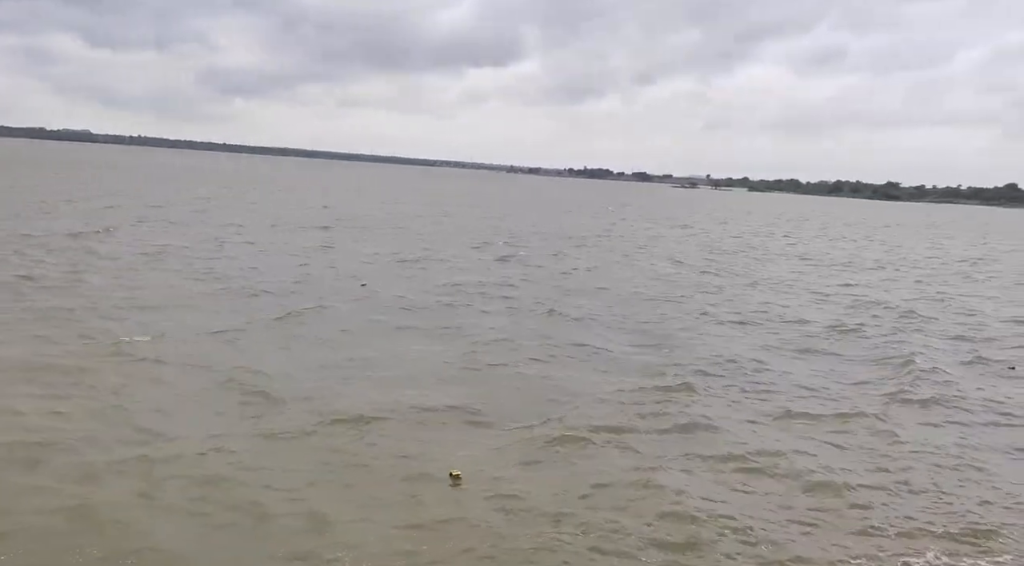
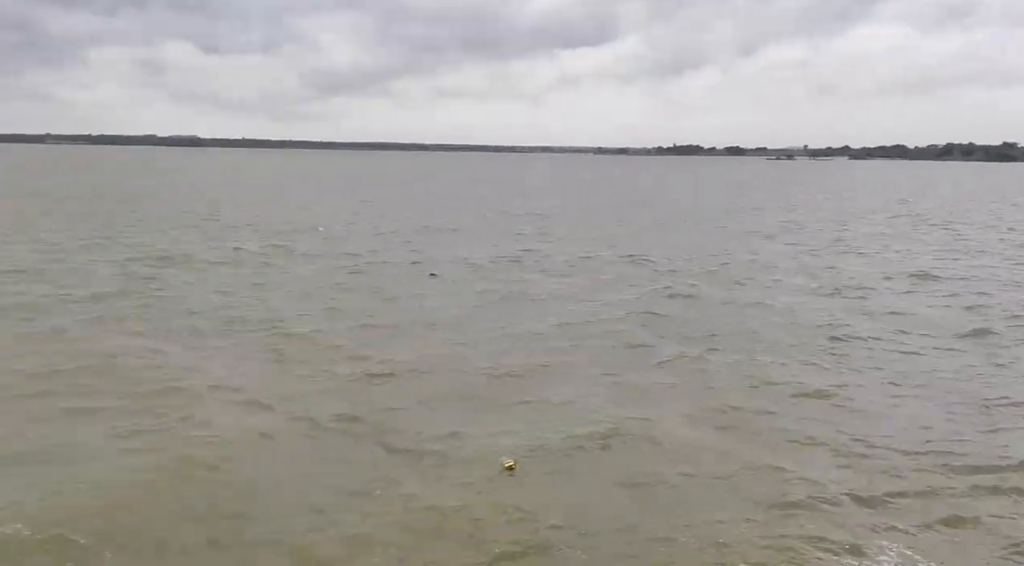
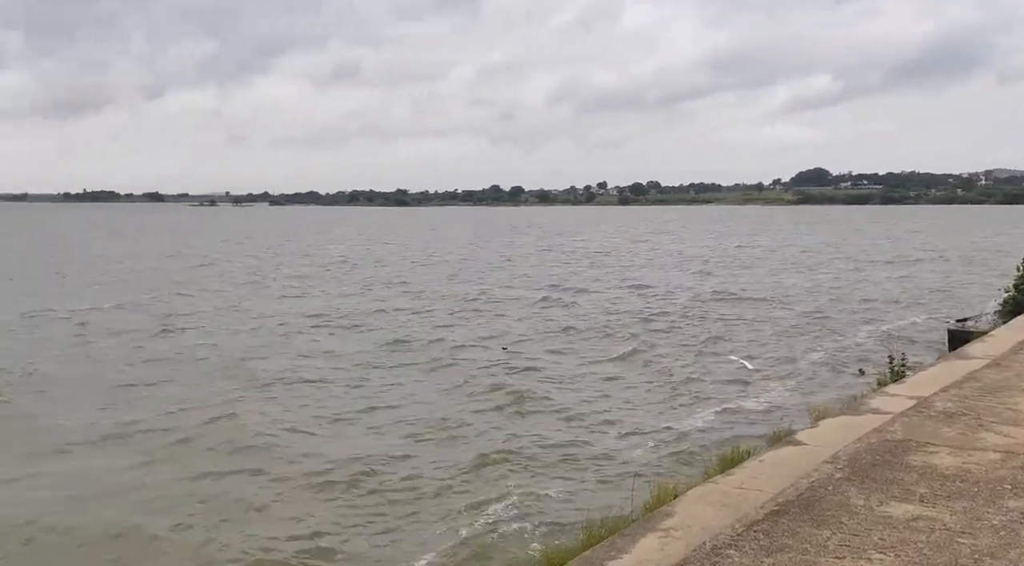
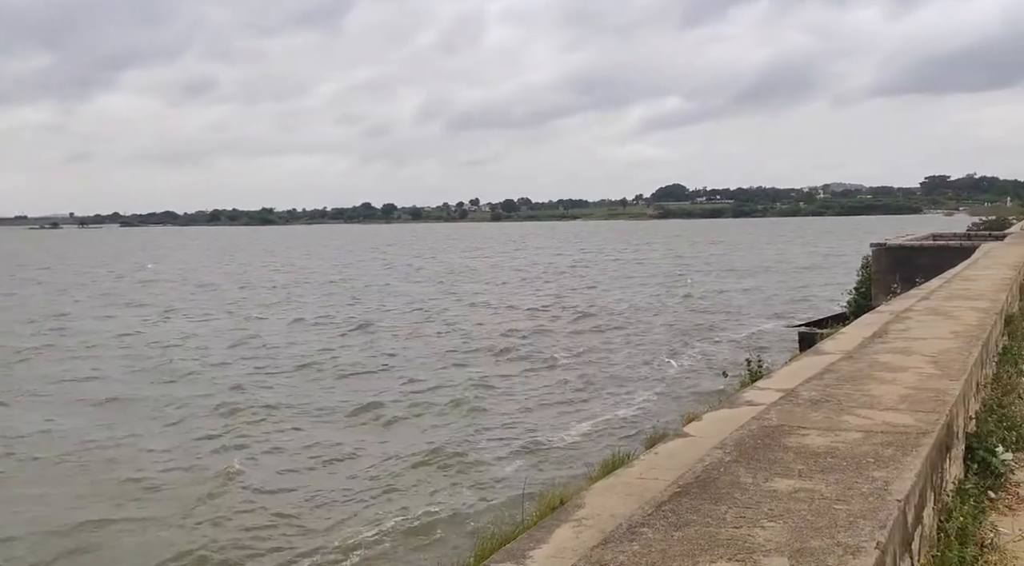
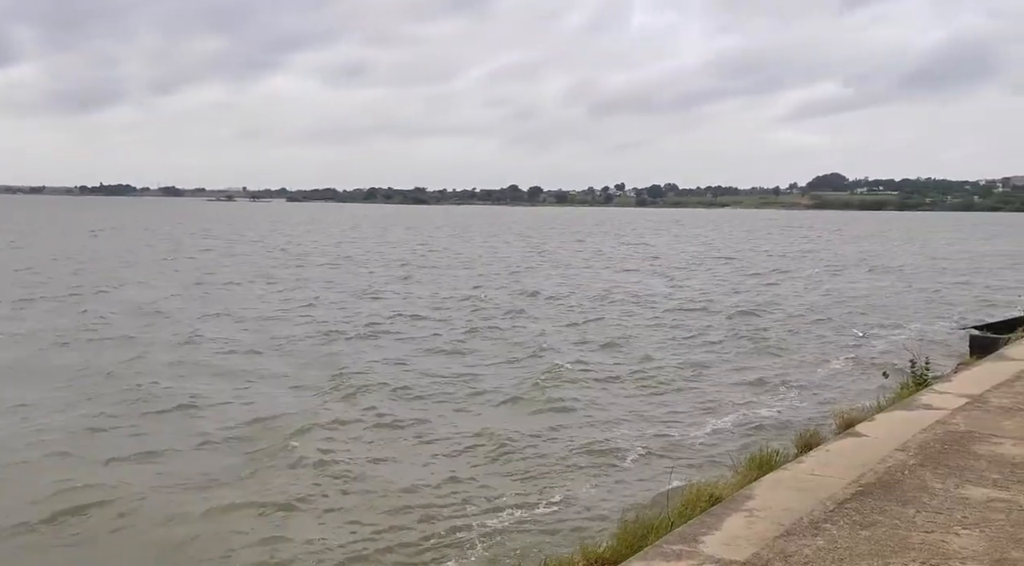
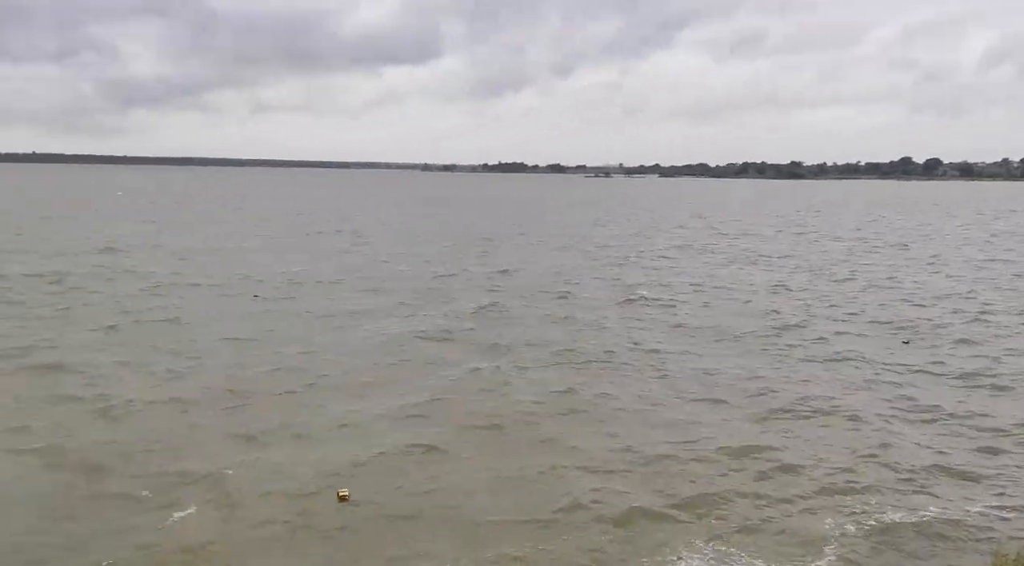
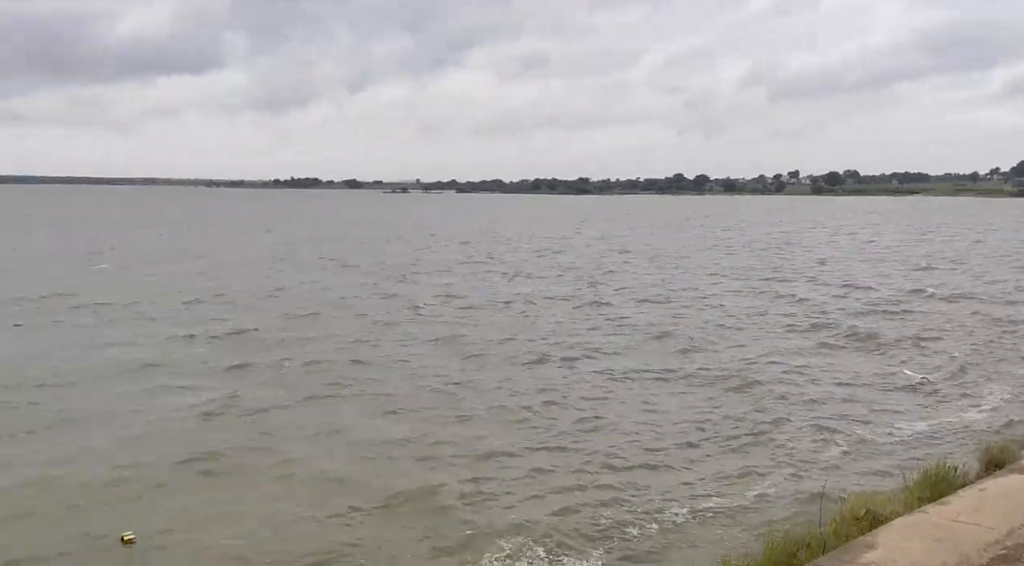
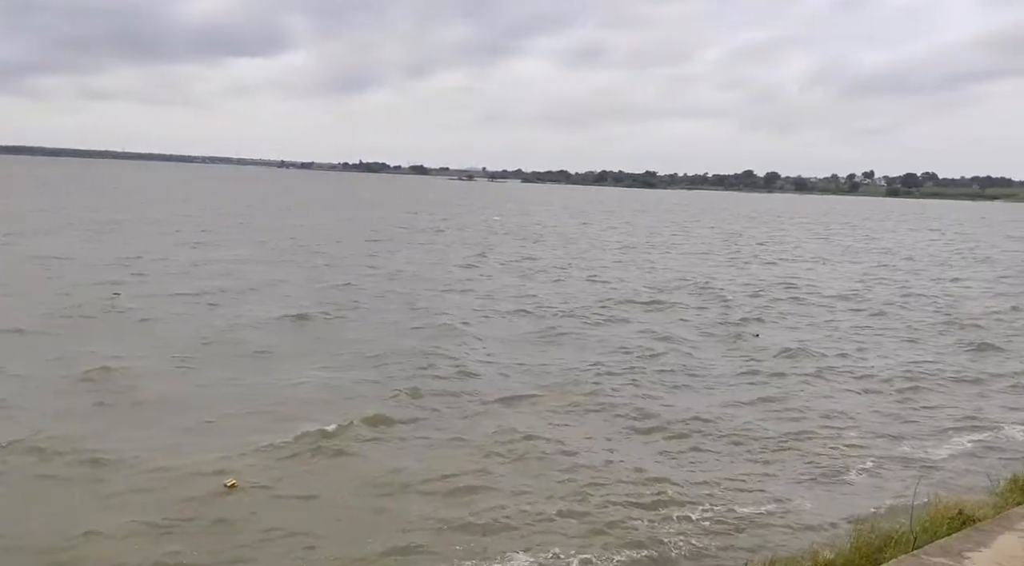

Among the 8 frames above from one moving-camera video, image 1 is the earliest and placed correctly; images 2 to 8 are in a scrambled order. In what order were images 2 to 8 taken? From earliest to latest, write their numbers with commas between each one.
8, 5, 4, 3, 7, 6, 2
